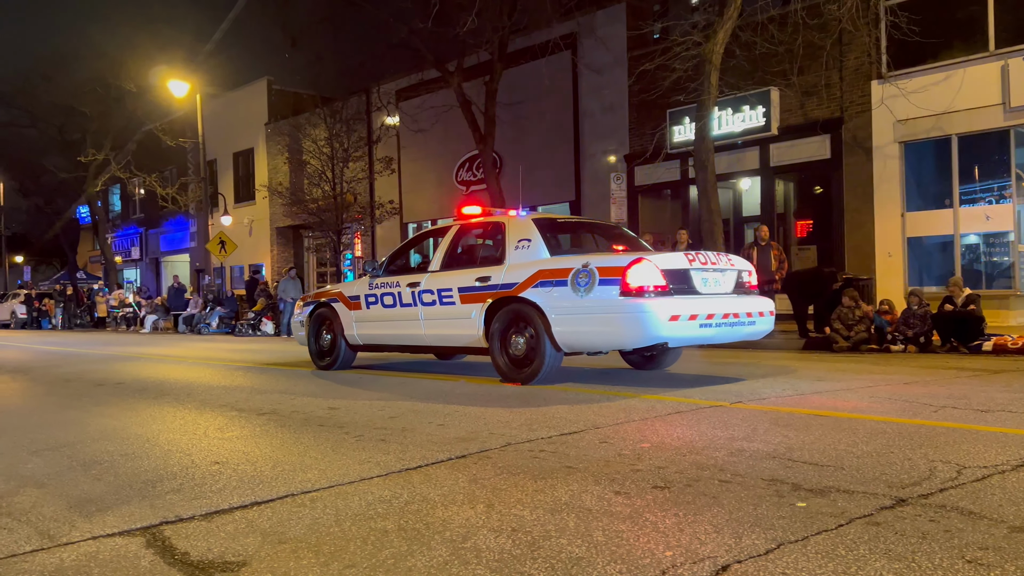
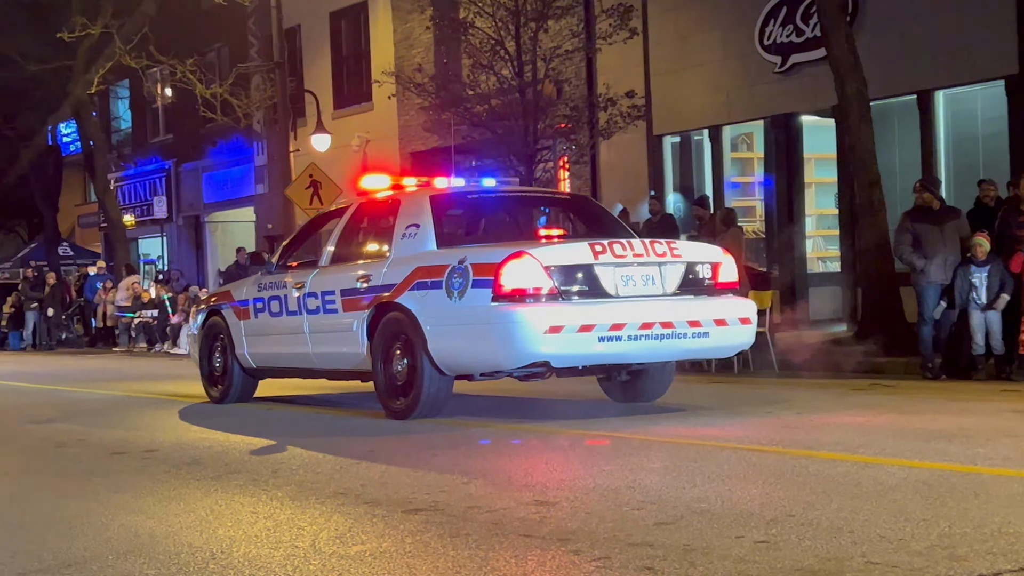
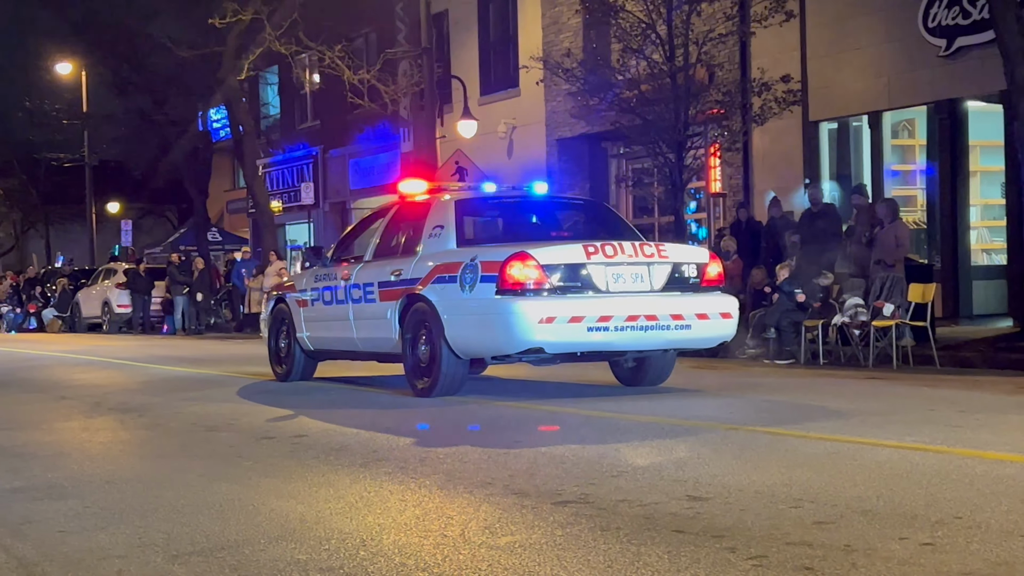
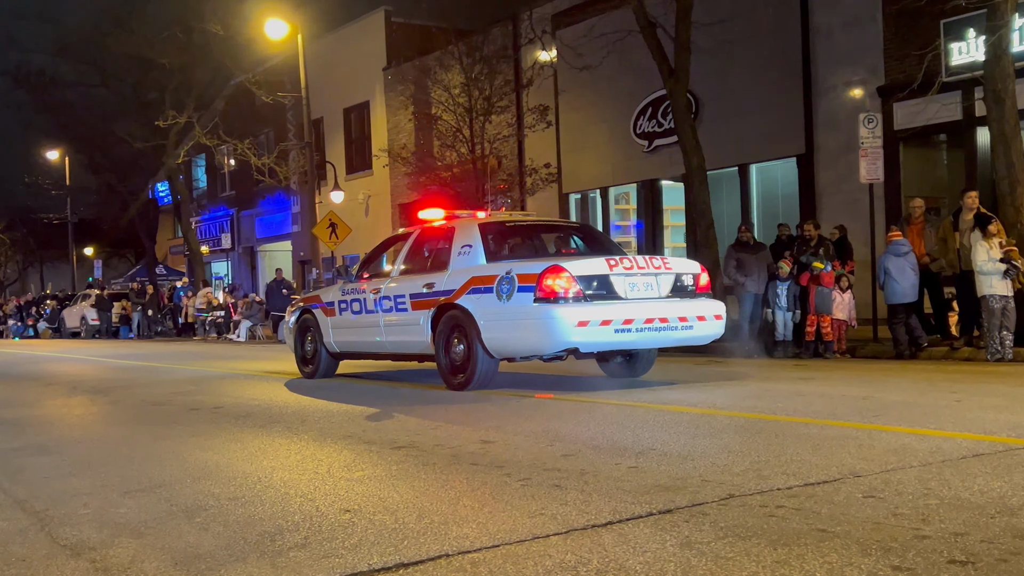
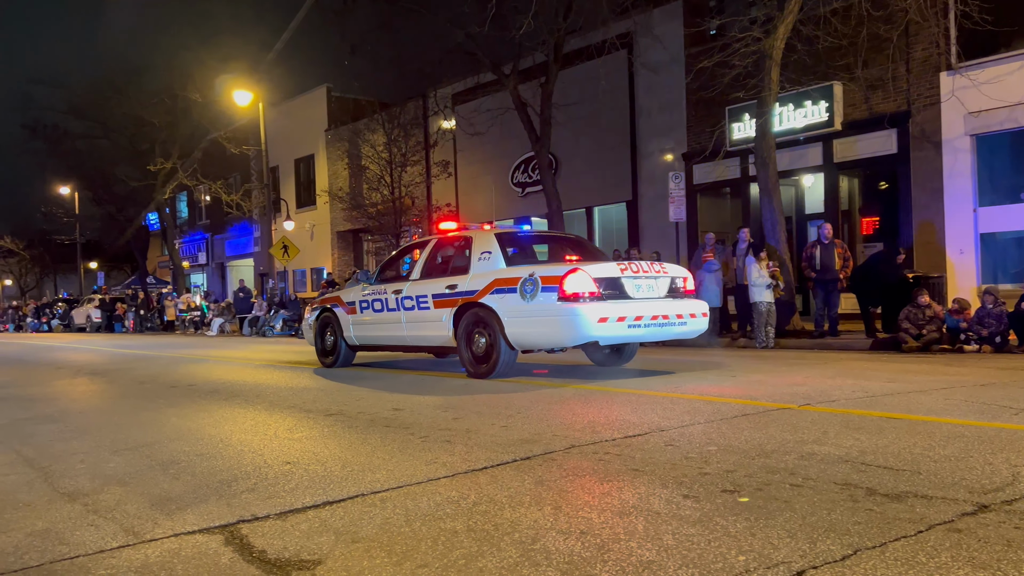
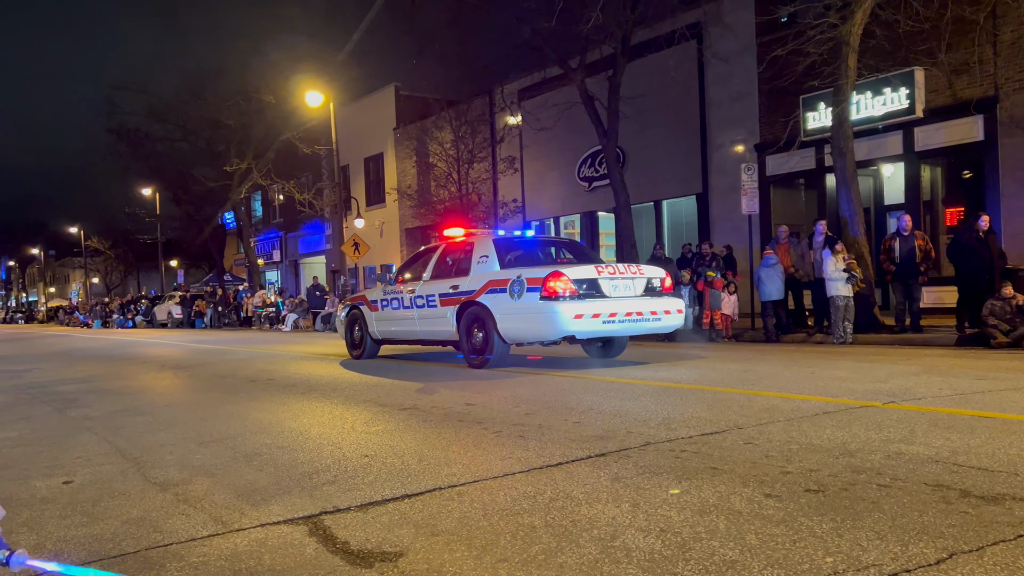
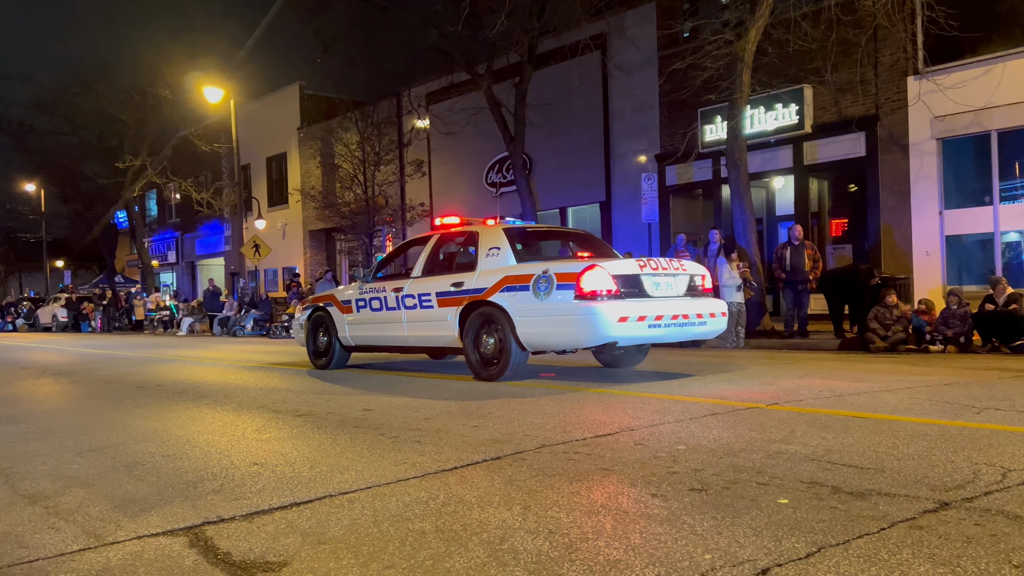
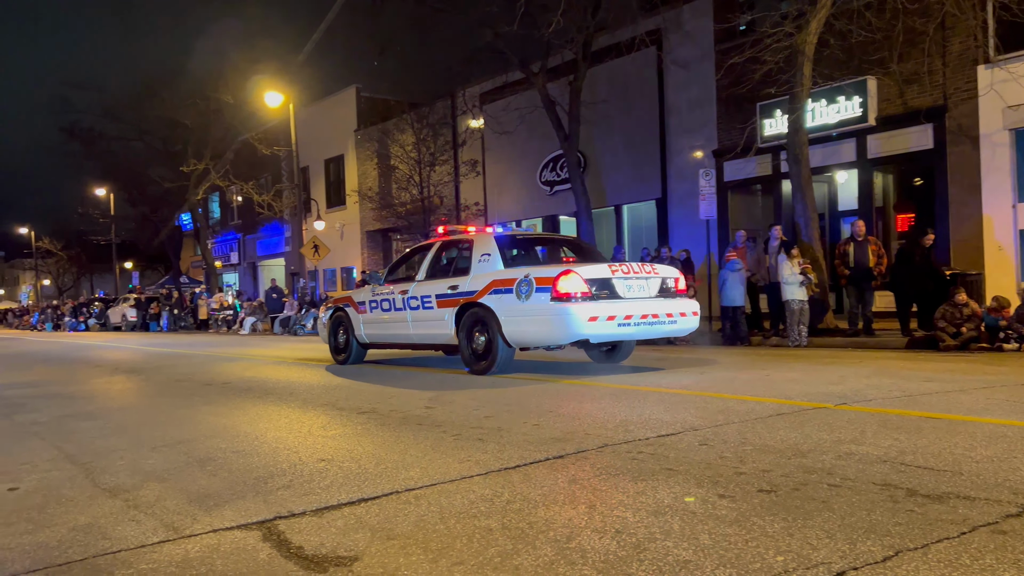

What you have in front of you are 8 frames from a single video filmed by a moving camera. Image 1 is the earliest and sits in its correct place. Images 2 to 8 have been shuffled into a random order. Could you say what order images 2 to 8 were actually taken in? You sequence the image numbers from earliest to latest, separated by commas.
7, 5, 8, 6, 4, 2, 3
